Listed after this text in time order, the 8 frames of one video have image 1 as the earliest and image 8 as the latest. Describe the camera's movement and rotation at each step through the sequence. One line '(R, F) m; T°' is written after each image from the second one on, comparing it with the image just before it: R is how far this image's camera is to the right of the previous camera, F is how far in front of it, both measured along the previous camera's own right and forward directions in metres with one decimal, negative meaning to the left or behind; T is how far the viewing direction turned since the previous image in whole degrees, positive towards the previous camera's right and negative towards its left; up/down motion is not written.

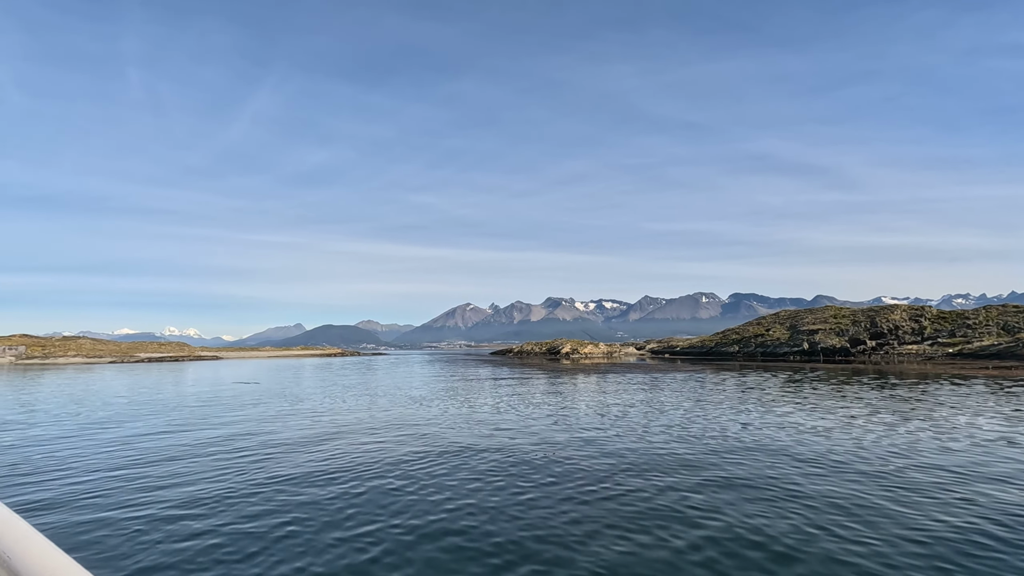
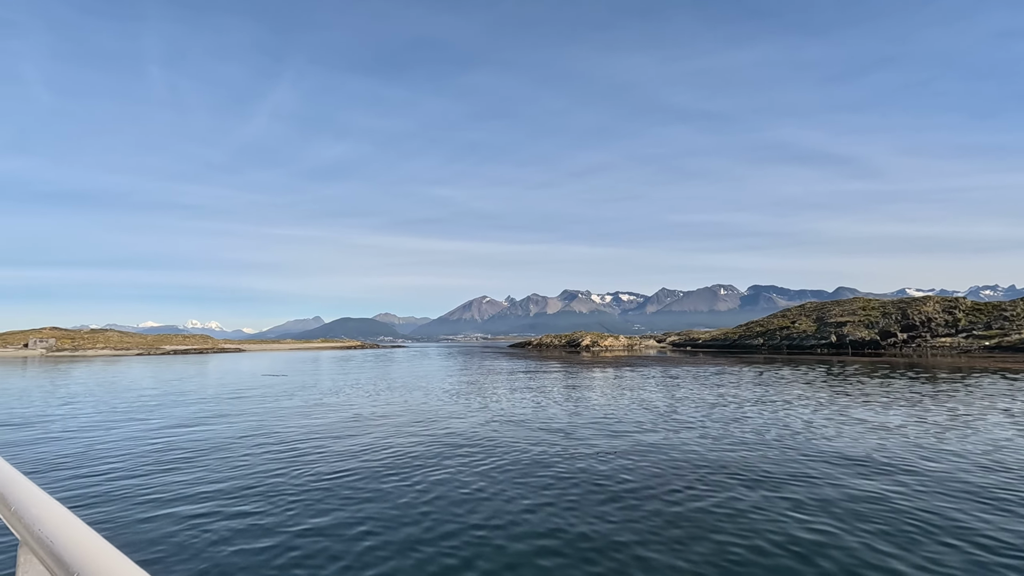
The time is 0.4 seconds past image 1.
(-0.5, +0.3) m; -2°
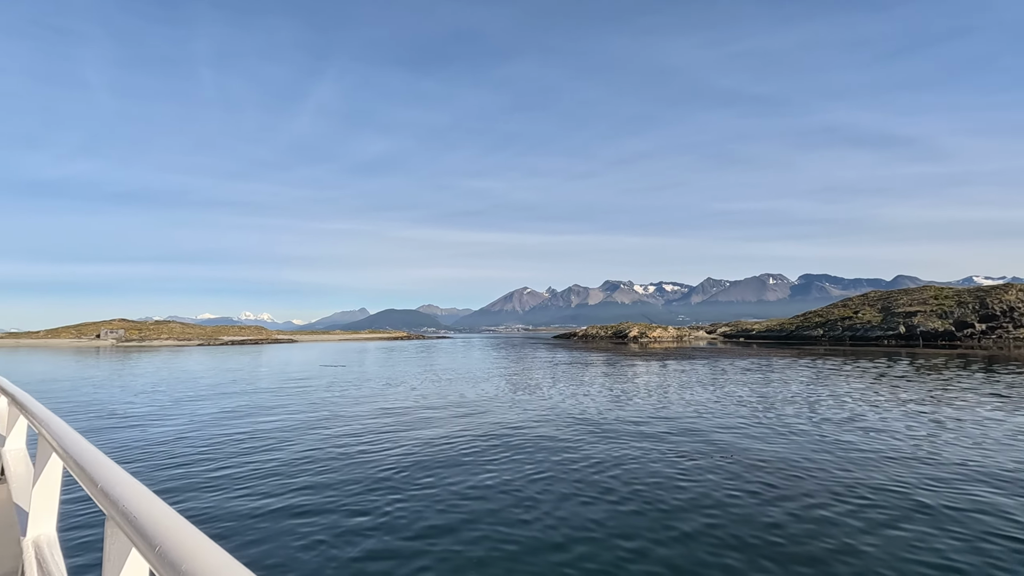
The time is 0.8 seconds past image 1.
(-0.6, +0.4) m; -4°
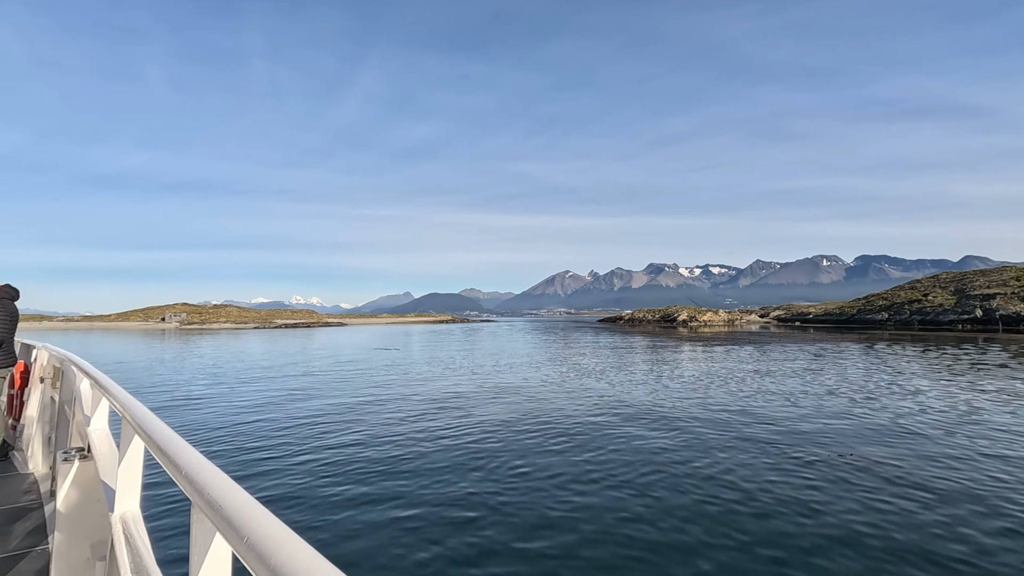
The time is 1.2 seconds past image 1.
(-0.4, +0.3) m; -5°
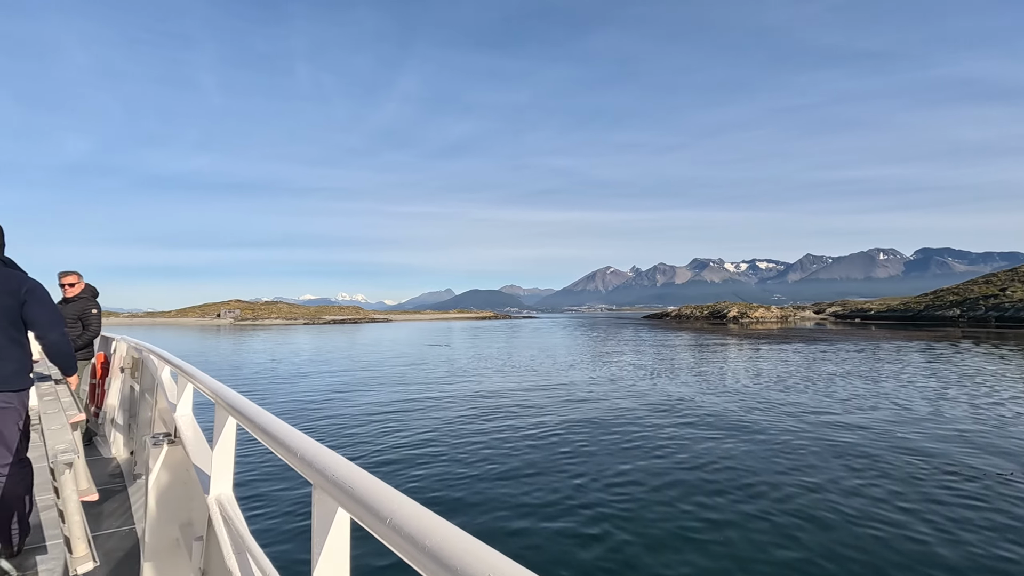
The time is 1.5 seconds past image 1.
(-0.5, +0.2) m; -4°
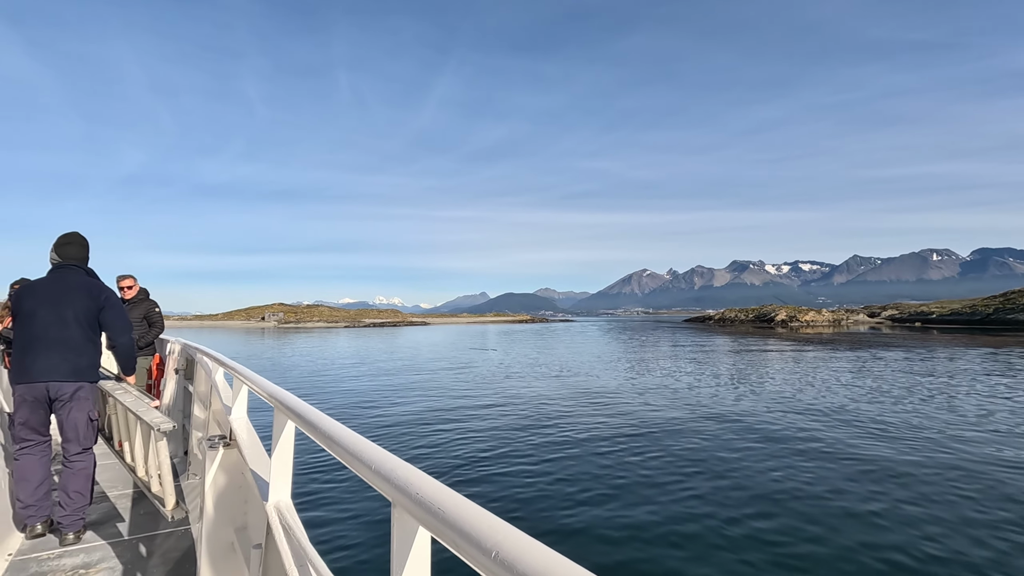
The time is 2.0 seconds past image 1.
(-0.5, +0.6) m; -4°
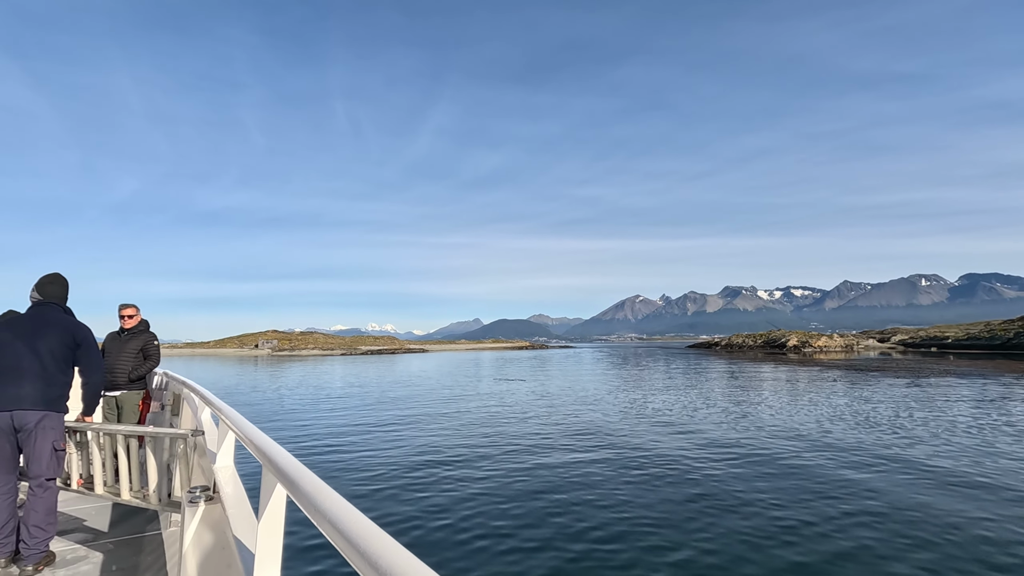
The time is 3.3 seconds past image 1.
(-1.5, +1.4) m; +1°
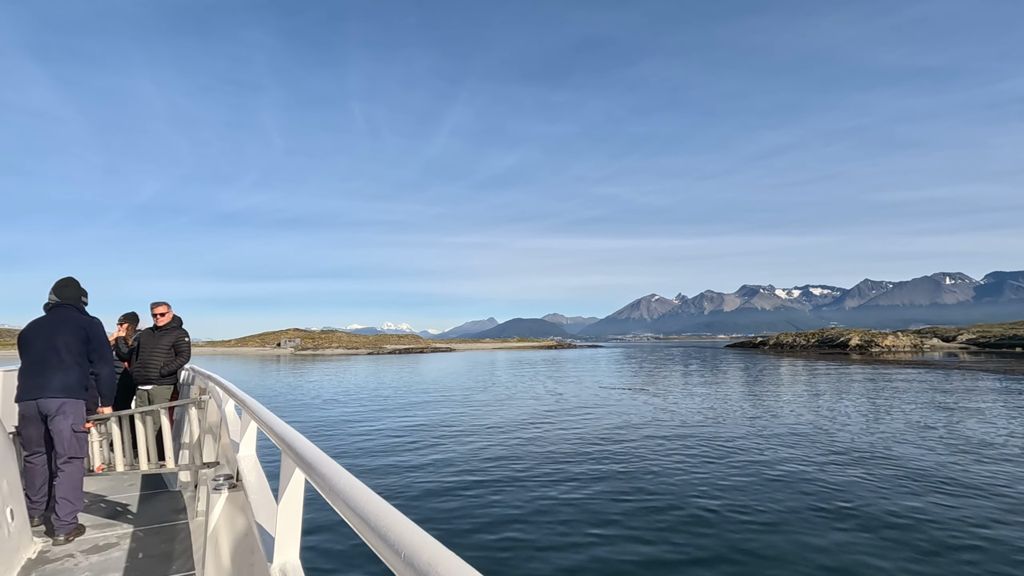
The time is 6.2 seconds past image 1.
(-3.0, +3.2) m; -2°
